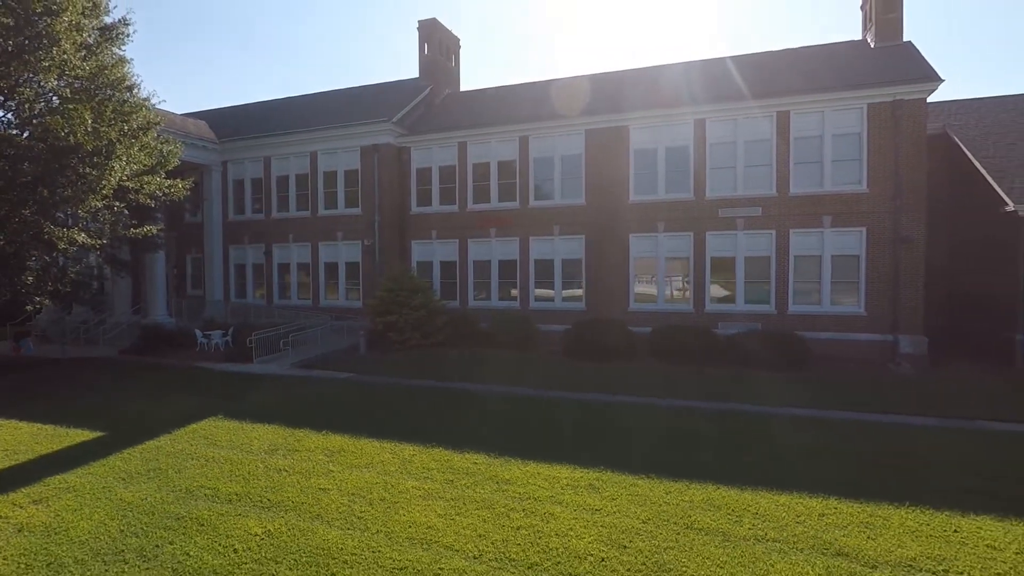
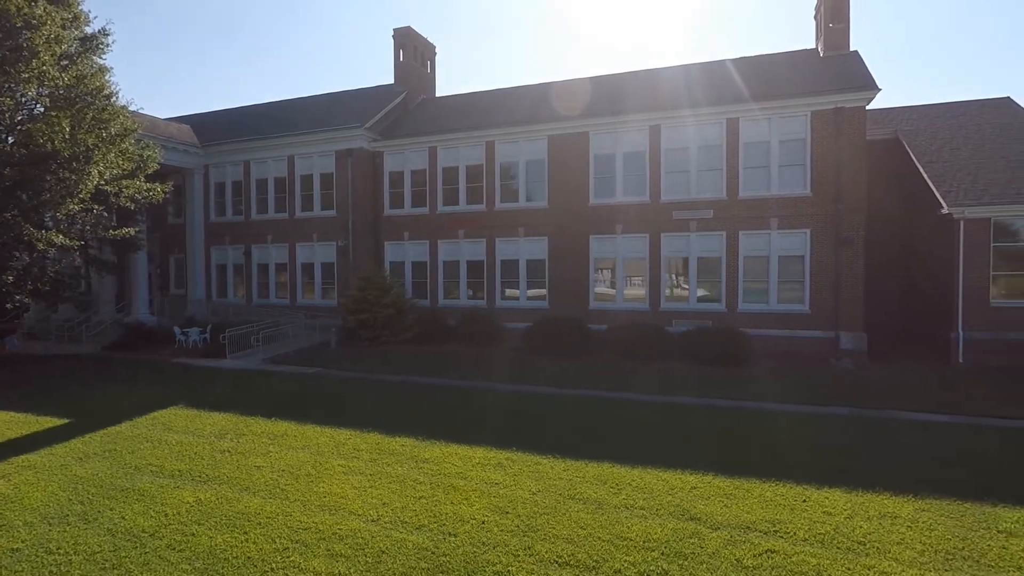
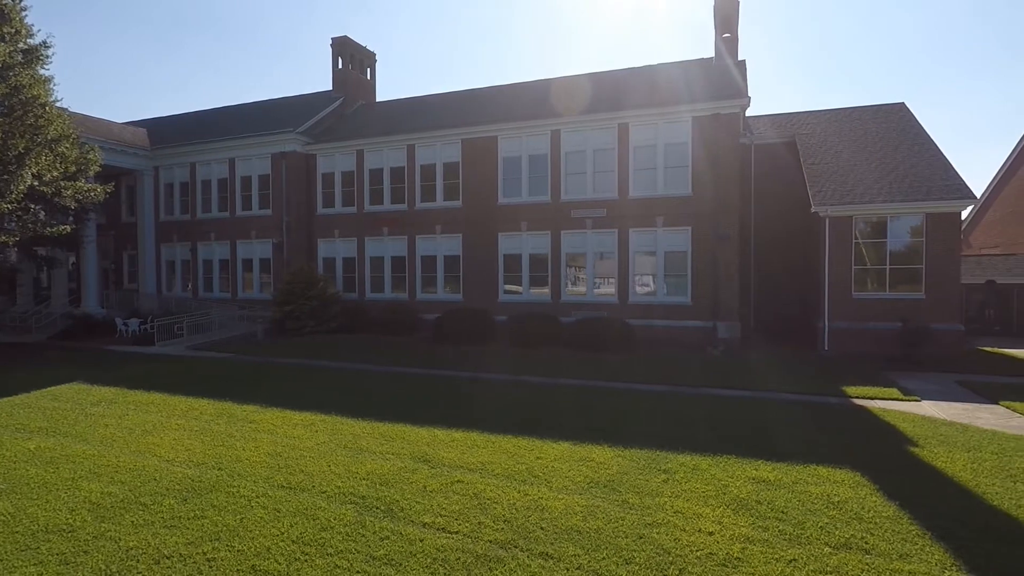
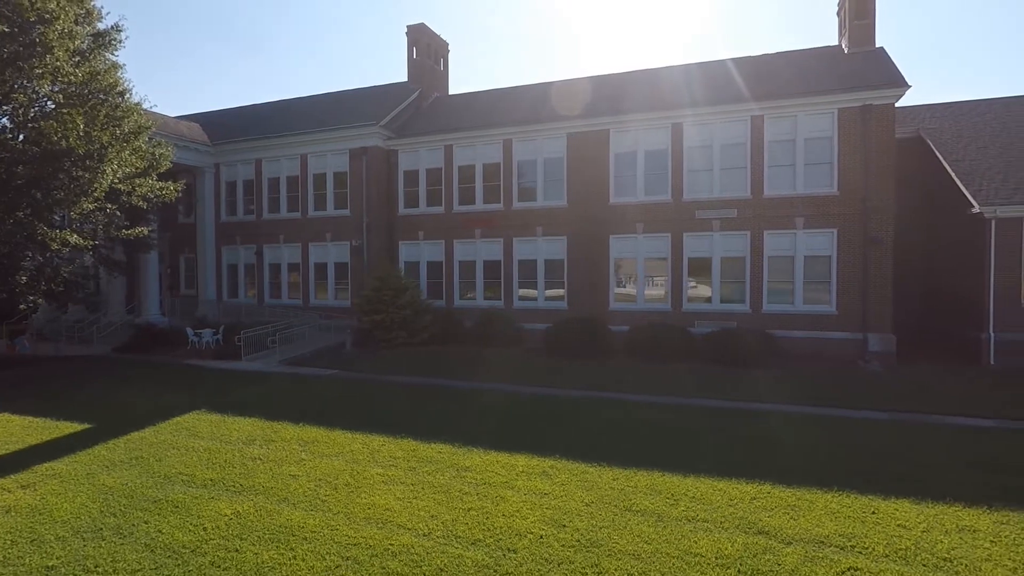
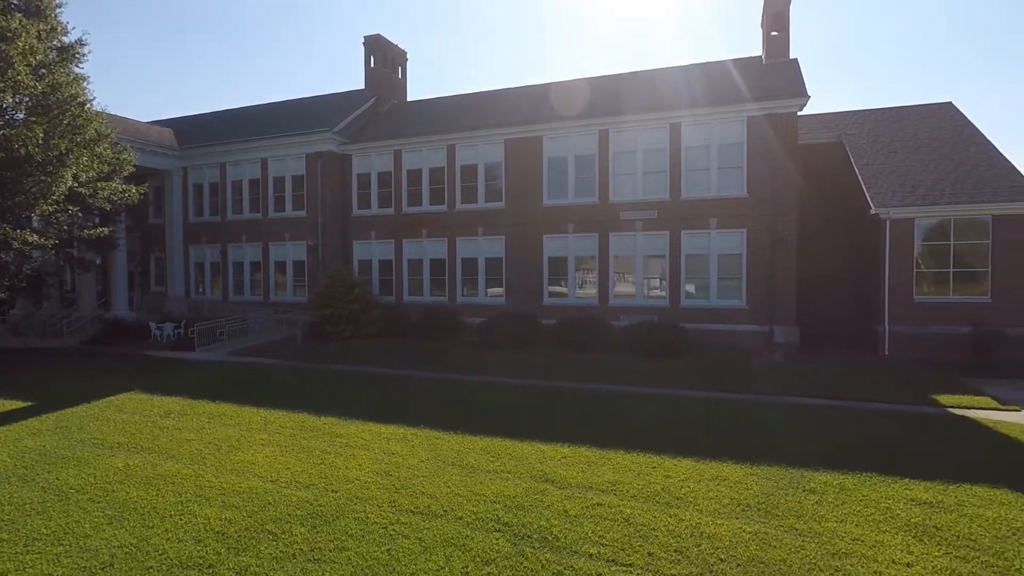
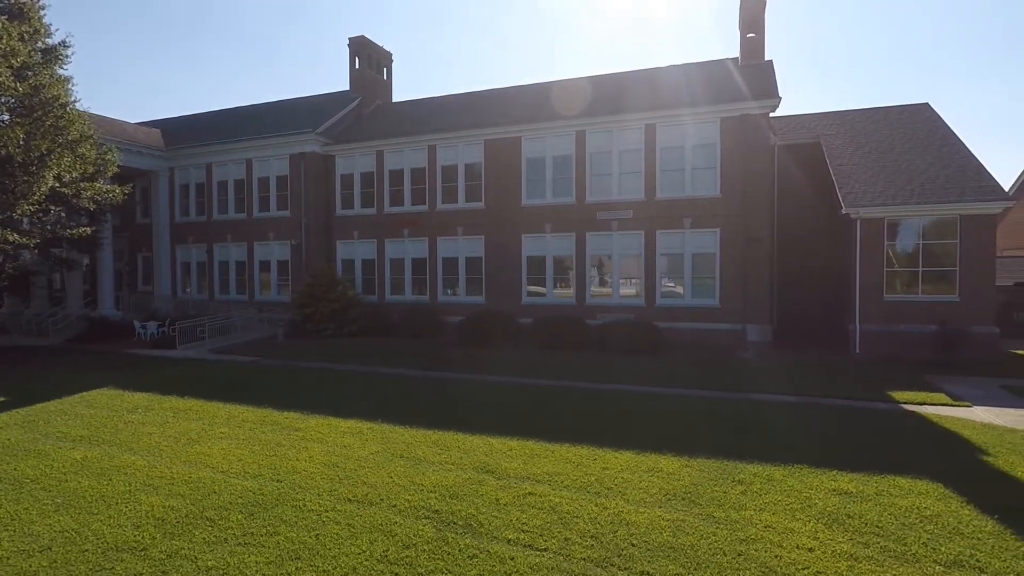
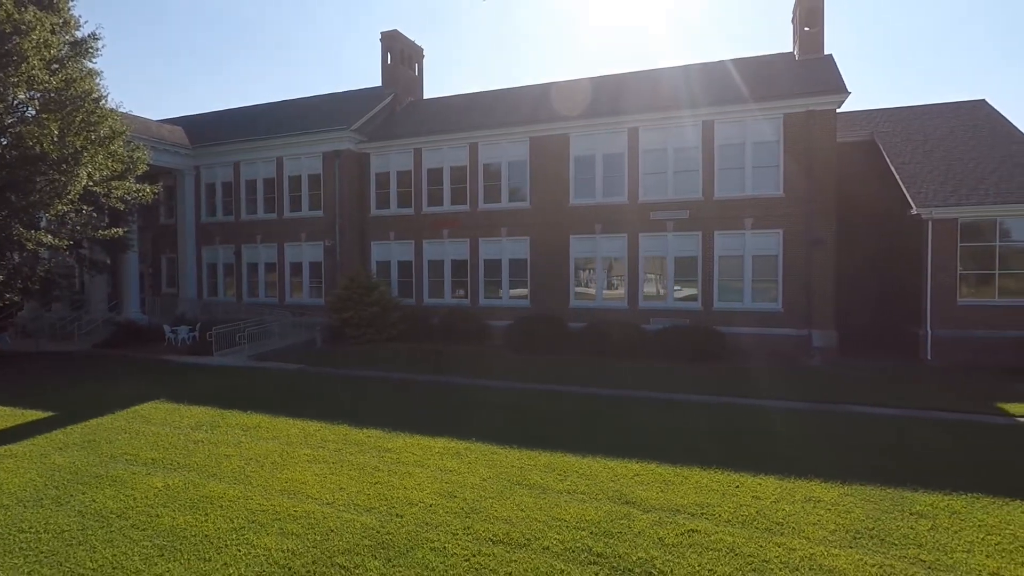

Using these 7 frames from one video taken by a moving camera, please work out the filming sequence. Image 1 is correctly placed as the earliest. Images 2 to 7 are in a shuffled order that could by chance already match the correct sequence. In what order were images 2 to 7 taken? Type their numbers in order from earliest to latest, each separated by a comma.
4, 2, 7, 5, 6, 3
